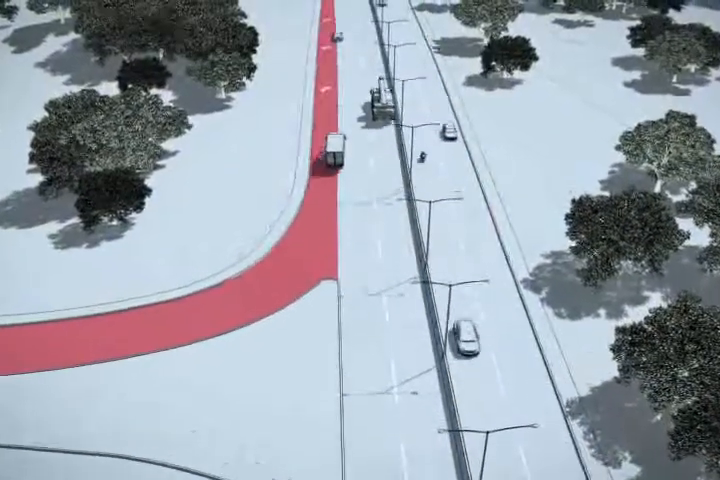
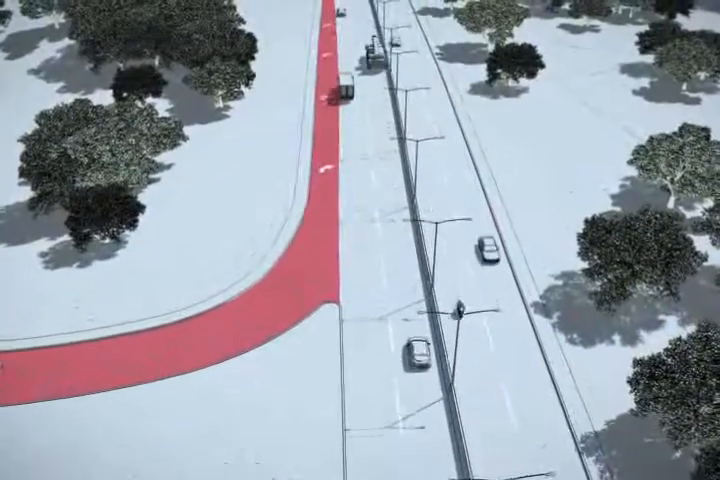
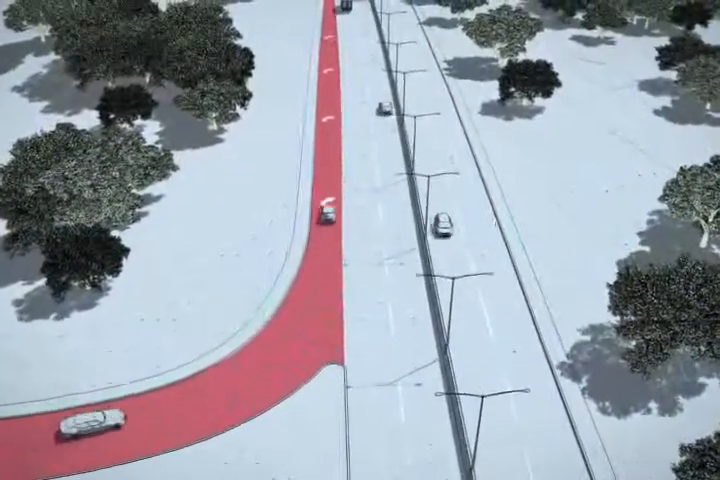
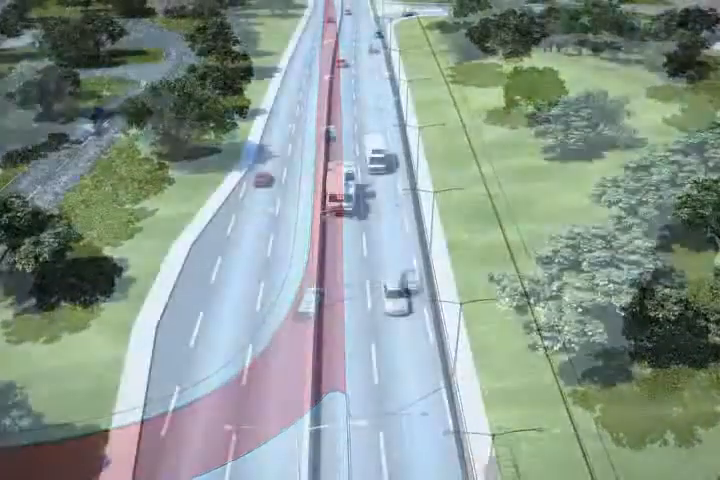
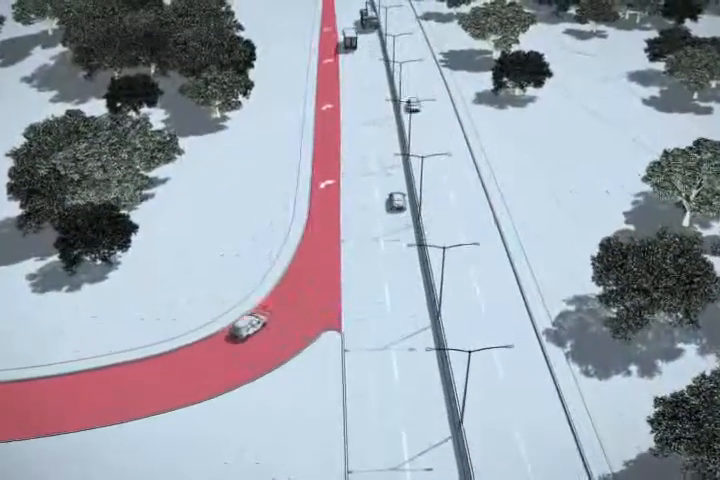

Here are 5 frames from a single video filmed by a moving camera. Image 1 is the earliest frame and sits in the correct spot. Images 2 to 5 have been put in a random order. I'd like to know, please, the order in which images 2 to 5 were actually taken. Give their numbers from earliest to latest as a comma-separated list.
2, 5, 3, 4
